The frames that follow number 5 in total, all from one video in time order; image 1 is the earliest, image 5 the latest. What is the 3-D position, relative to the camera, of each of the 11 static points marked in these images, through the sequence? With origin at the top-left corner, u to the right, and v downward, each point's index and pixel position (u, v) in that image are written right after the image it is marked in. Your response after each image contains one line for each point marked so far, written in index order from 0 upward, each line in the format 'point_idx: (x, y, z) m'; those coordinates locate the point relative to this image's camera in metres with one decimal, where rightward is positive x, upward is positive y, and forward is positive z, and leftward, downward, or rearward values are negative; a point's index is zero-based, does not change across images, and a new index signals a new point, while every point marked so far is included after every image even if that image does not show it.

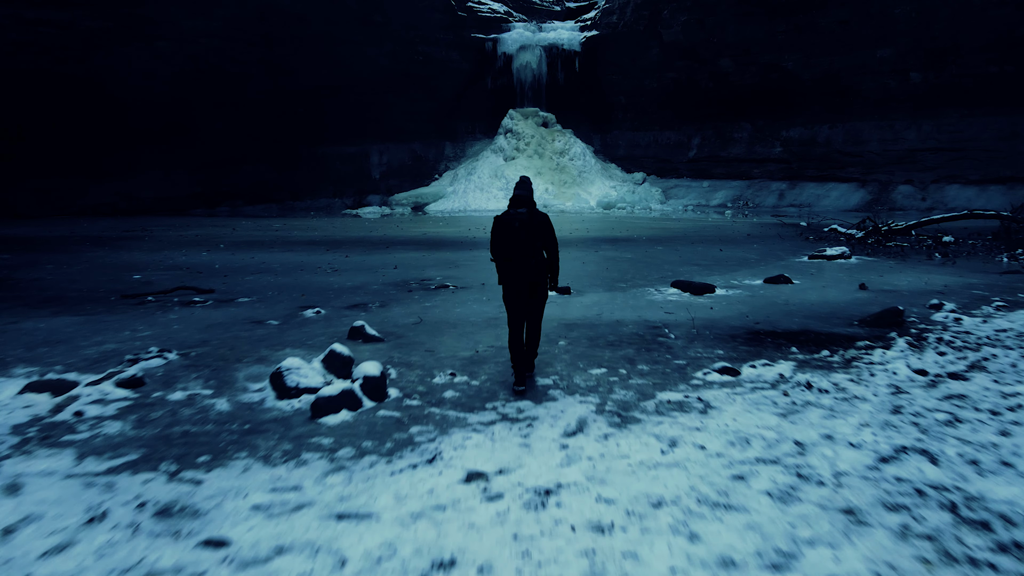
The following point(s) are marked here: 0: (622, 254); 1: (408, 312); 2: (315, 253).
0: (+1.5, +0.5, +9.7) m
1: (-0.8, -0.2, +5.5) m
2: (-2.6, +0.5, +9.8) m
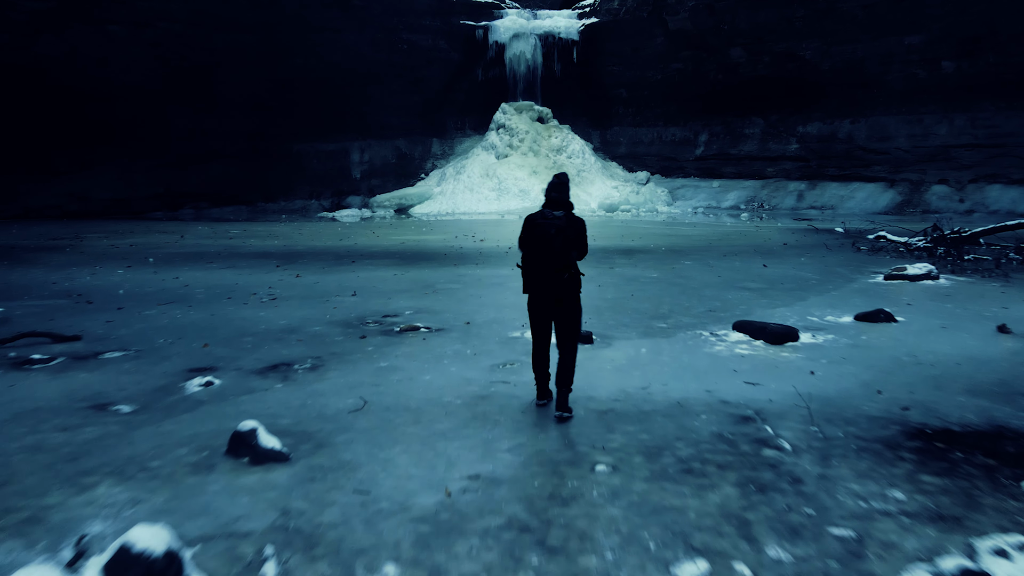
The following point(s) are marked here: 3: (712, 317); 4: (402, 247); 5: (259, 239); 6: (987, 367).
0: (+1.4, +0.2, +7.8) m
1: (-0.8, -0.5, +3.6) m
2: (-2.7, +0.2, +7.8) m
3: (+1.4, -0.2, +5.1) m
4: (-1.5, +0.6, +10.3) m
5: (-4.1, +0.8, +11.9) m
6: (+2.4, -0.4, +3.8) m
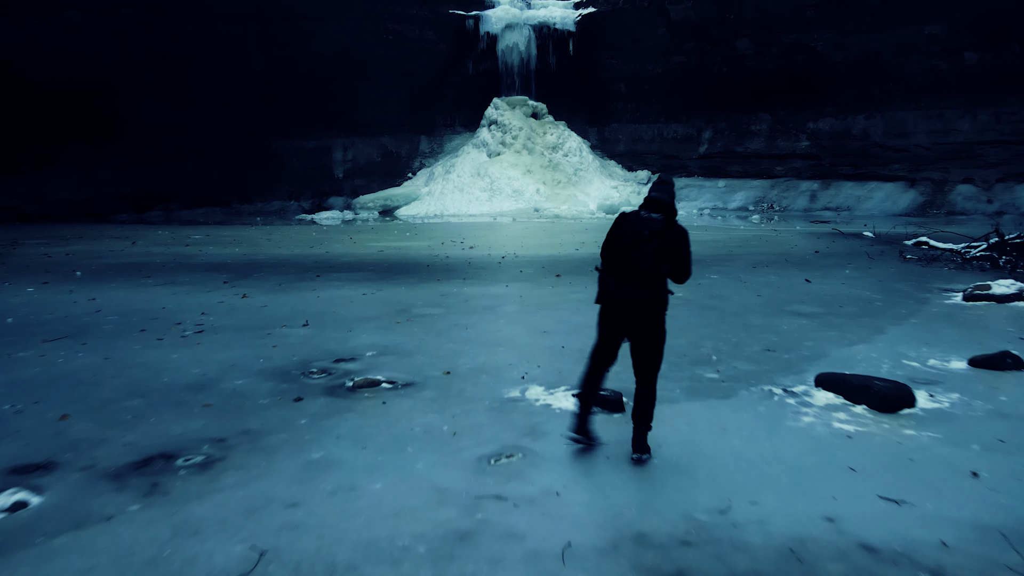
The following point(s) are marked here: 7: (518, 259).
0: (+1.4, 0.0, +6.5) m
1: (-0.8, -0.6, +2.2) m
2: (-2.8, 0.0, +6.5) m
3: (+1.4, -0.4, +3.8) m
4: (-1.6, +0.4, +8.9) m
5: (-4.2, +0.6, +10.5) m
6: (+2.4, -0.6, +2.5) m
7: (+0.1, +0.3, +8.7) m
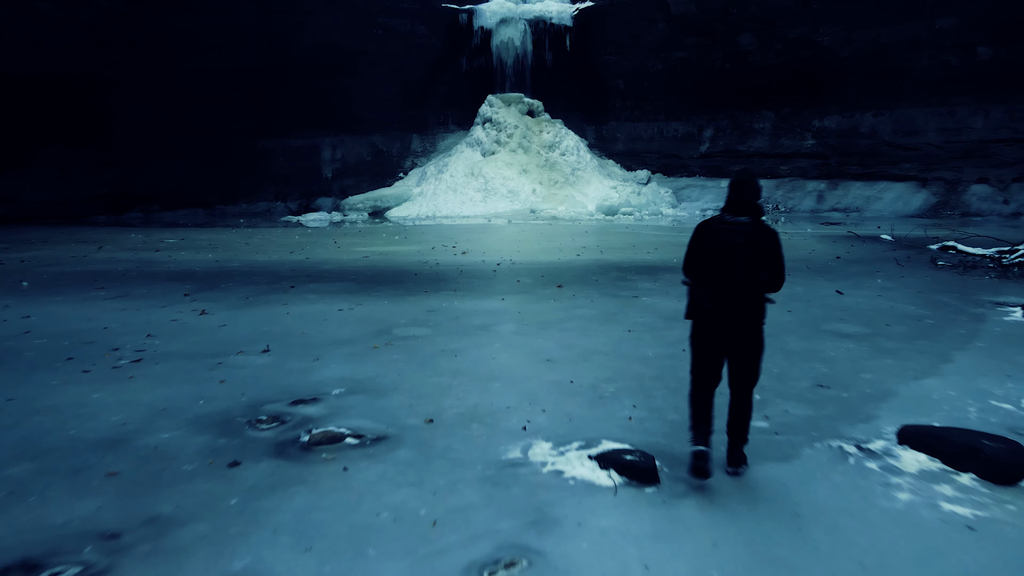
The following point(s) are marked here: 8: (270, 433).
0: (+1.3, -0.1, +5.8) m
1: (-0.8, -0.7, +1.5) m
2: (-2.8, -0.1, +5.7) m
3: (+1.4, -0.5, +3.1) m
4: (-1.7, +0.3, +8.2) m
5: (-4.3, +0.5, +9.8) m
6: (+2.4, -0.7, +1.8) m
7: (0.0, +0.2, +8.0) m
8: (-0.9, -0.6, +2.8) m
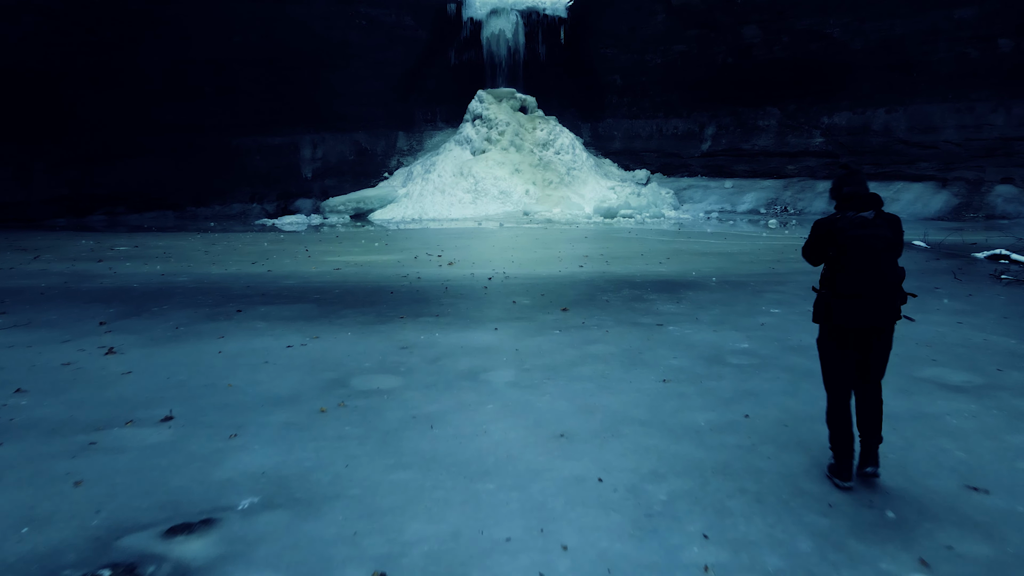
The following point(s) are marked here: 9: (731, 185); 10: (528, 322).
0: (+1.3, -0.3, +4.7) m
1: (-0.8, -0.9, +0.4) m
2: (-2.8, -0.3, +4.6) m
3: (+1.4, -0.7, +2.0) m
4: (-1.7, +0.1, +7.0) m
5: (-4.4, +0.3, +8.6) m
6: (+2.5, -0.9, +0.7) m
7: (0.0, +0.1, +6.9) m
8: (-0.9, -0.7, +1.7) m
9: (+5.4, +2.5, +18.0) m
10: (+0.1, -0.2, +4.9) m
